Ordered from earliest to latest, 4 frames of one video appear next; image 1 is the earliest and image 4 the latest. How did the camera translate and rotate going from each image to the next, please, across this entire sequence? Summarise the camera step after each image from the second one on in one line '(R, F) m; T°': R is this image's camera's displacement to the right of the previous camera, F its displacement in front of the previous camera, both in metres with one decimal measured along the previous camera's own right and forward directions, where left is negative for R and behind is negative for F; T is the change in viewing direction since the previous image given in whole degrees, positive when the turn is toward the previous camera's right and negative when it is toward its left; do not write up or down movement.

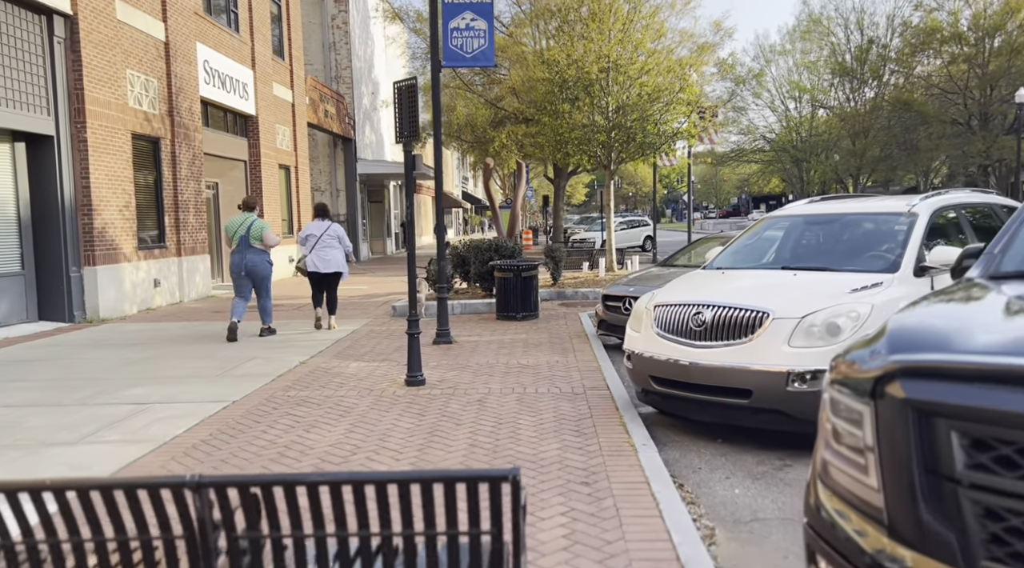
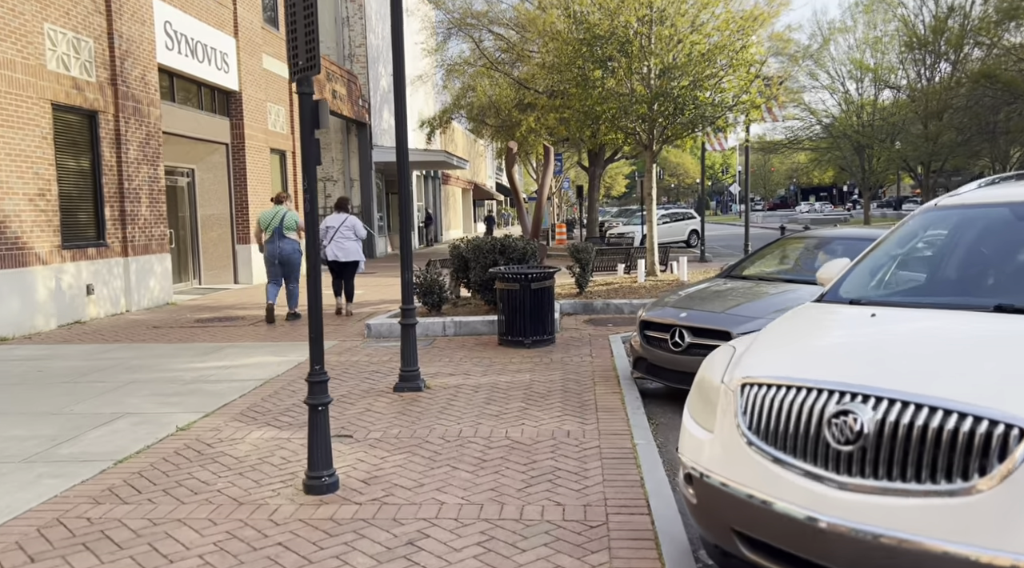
(+0.3, +3.1) m; -3°
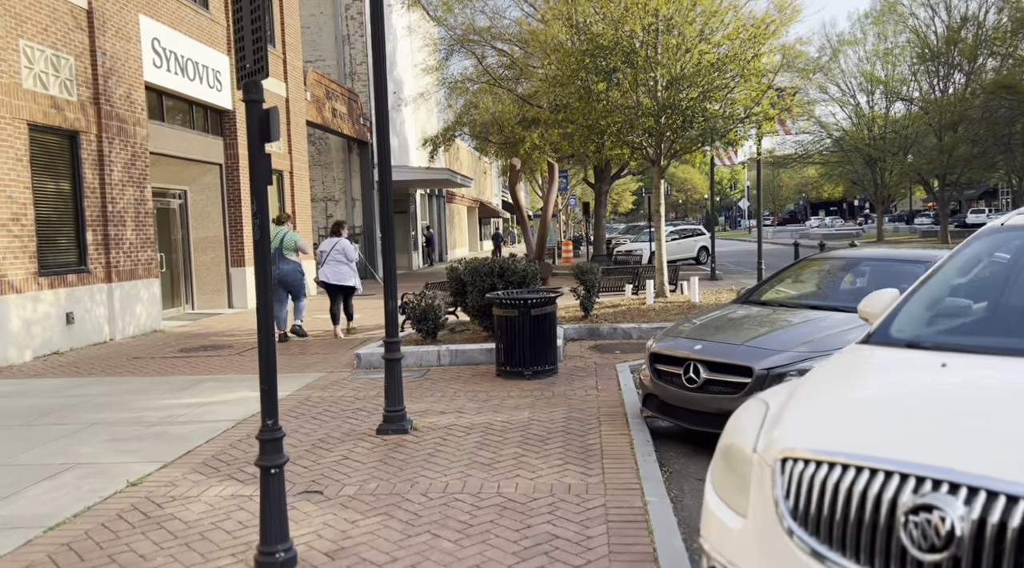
(+0.1, +0.7) m; -1°
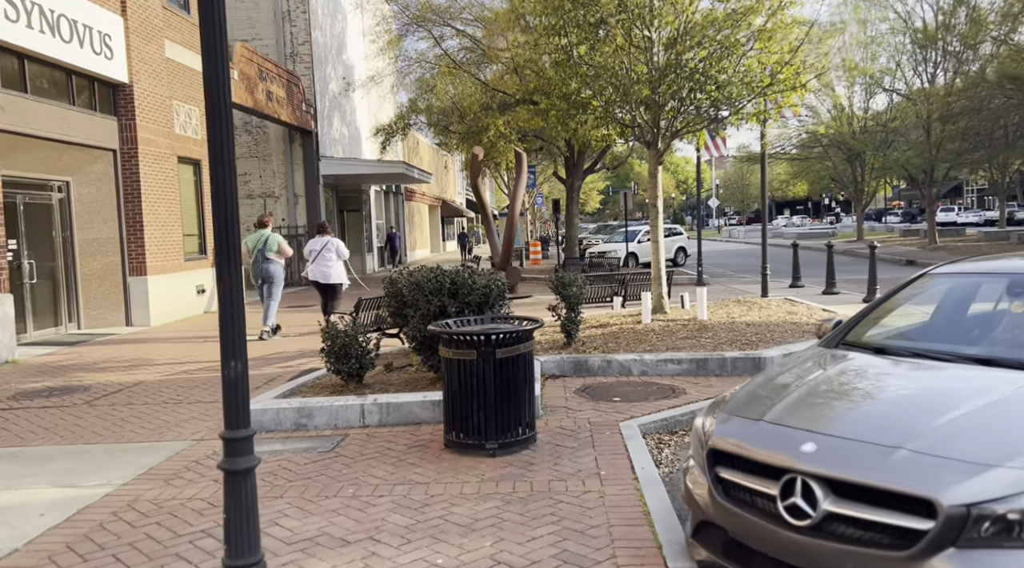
(+0.1, +2.9) m; +2°
